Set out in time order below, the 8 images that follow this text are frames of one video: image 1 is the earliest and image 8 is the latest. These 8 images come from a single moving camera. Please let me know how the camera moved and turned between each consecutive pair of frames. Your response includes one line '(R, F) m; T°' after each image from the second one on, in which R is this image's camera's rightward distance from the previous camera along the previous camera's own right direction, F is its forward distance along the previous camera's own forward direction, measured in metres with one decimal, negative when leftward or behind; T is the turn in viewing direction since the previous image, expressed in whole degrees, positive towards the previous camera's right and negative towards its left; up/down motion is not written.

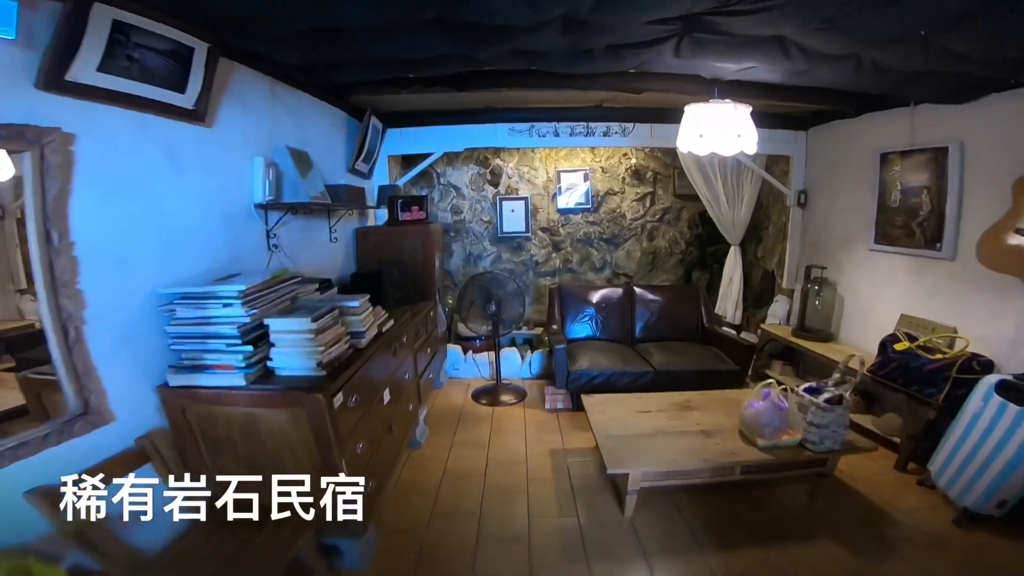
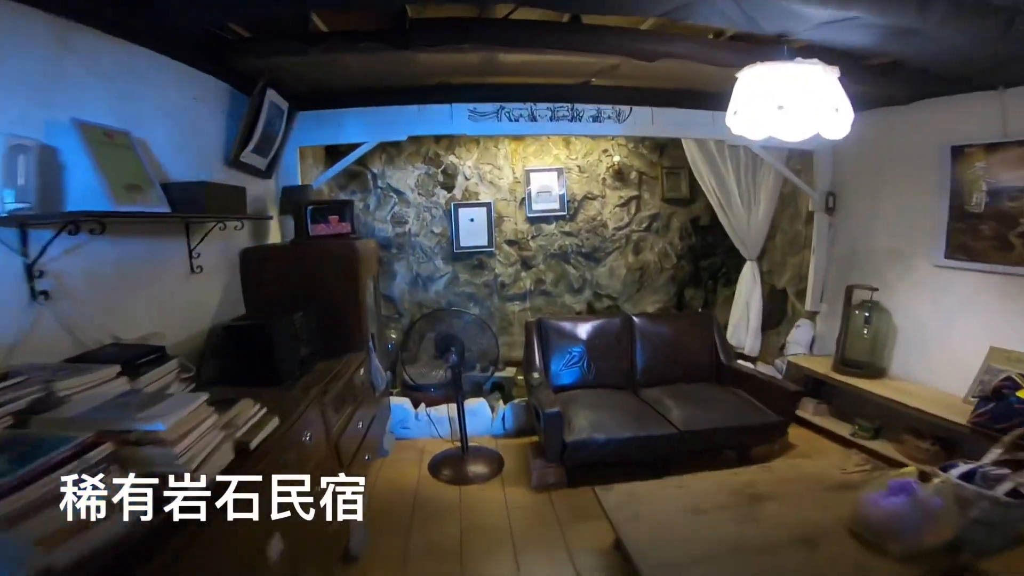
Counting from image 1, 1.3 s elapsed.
(-0.1, +1.0) m; +7°
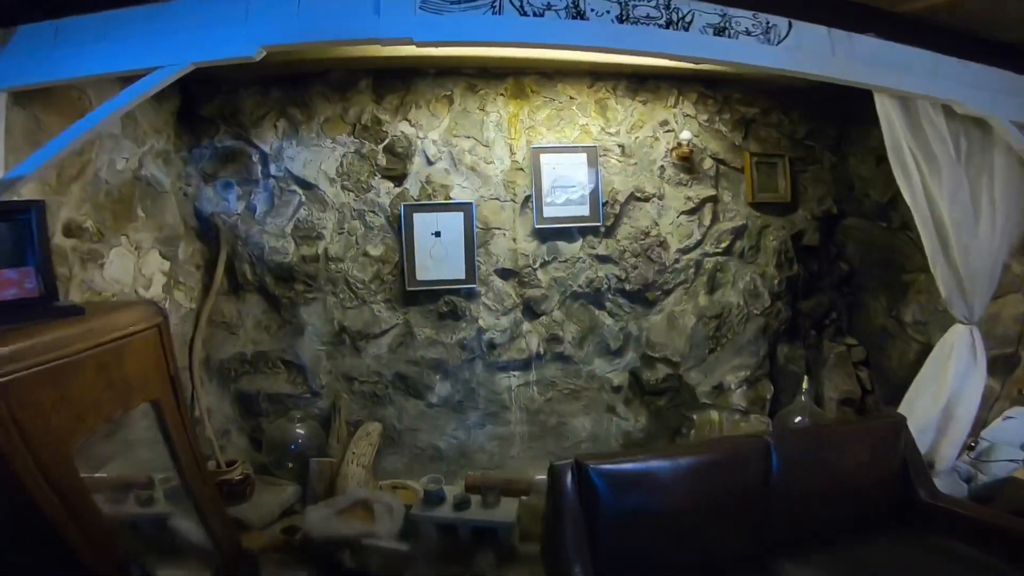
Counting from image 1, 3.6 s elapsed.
(-0.2, +1.6) m; +5°
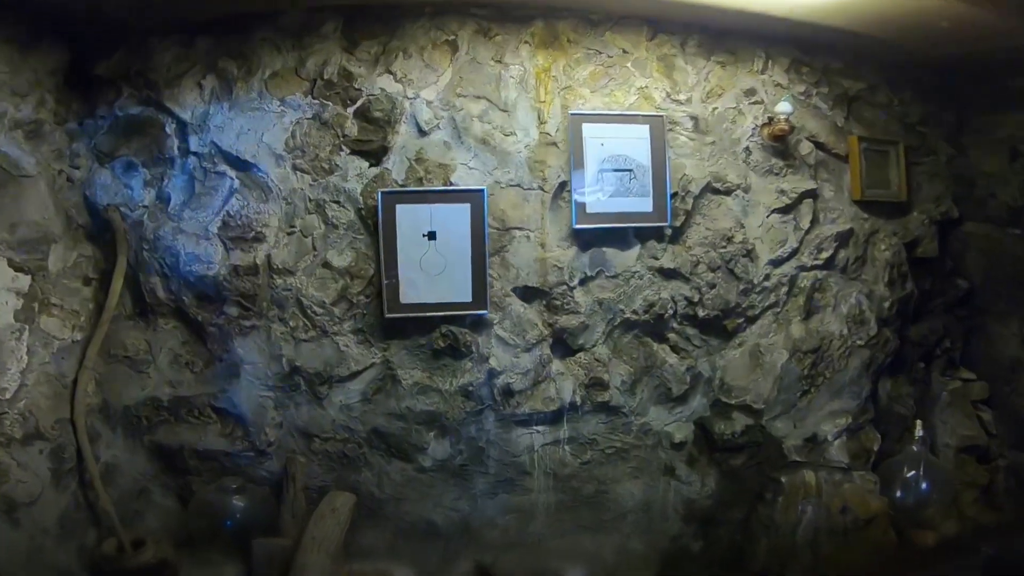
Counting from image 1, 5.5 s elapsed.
(-0.2, +0.7) m; +3°
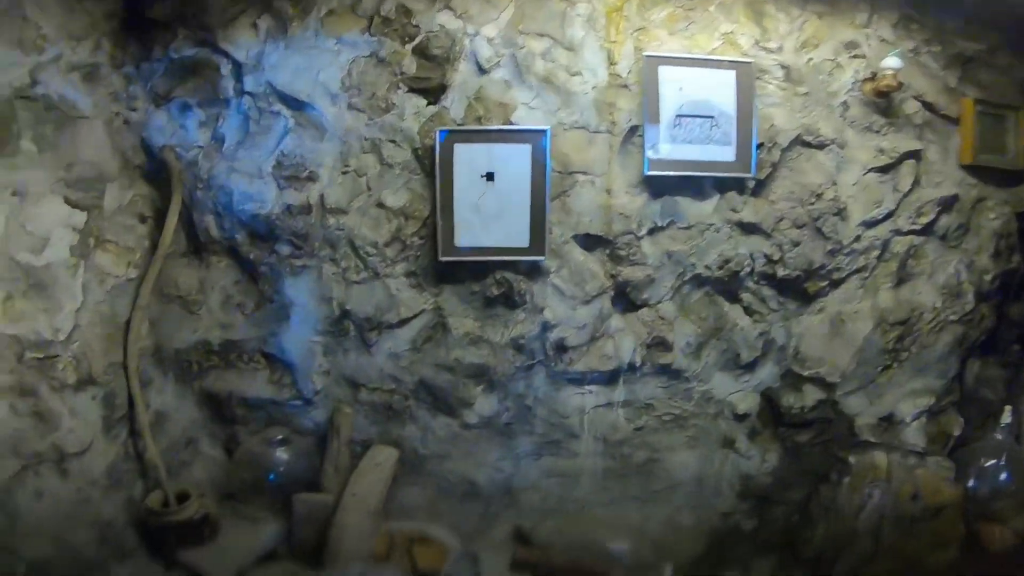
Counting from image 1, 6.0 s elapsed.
(-0.1, +0.1) m; -4°
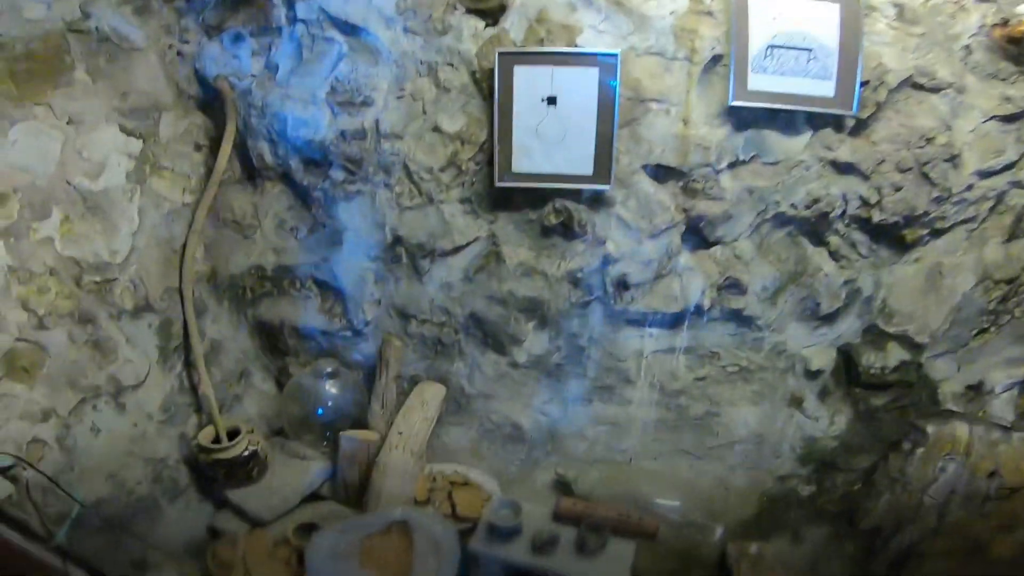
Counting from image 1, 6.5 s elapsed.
(-0.1, +0.1) m; -4°
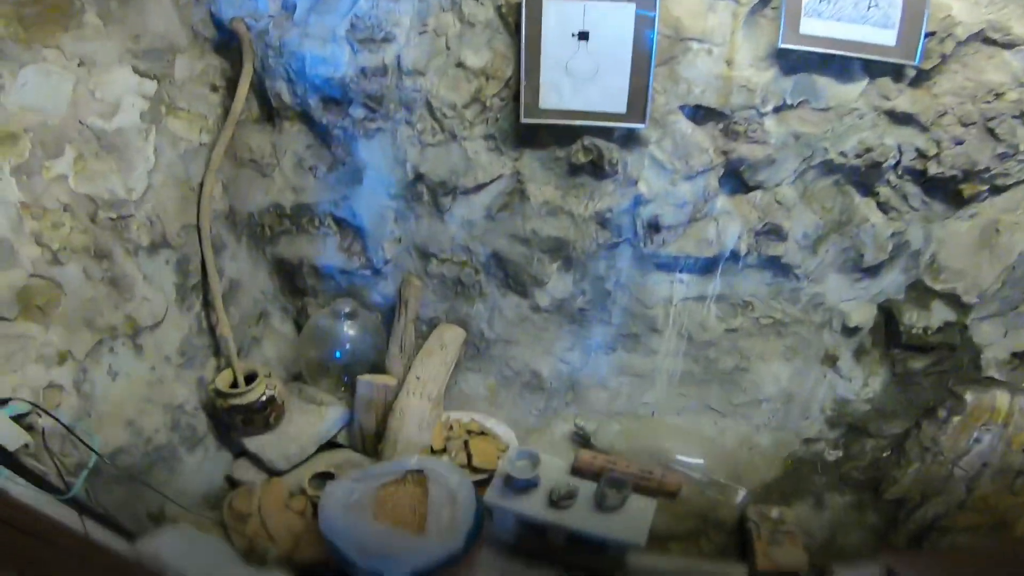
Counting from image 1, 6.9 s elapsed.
(0.0, +0.1) m; -1°
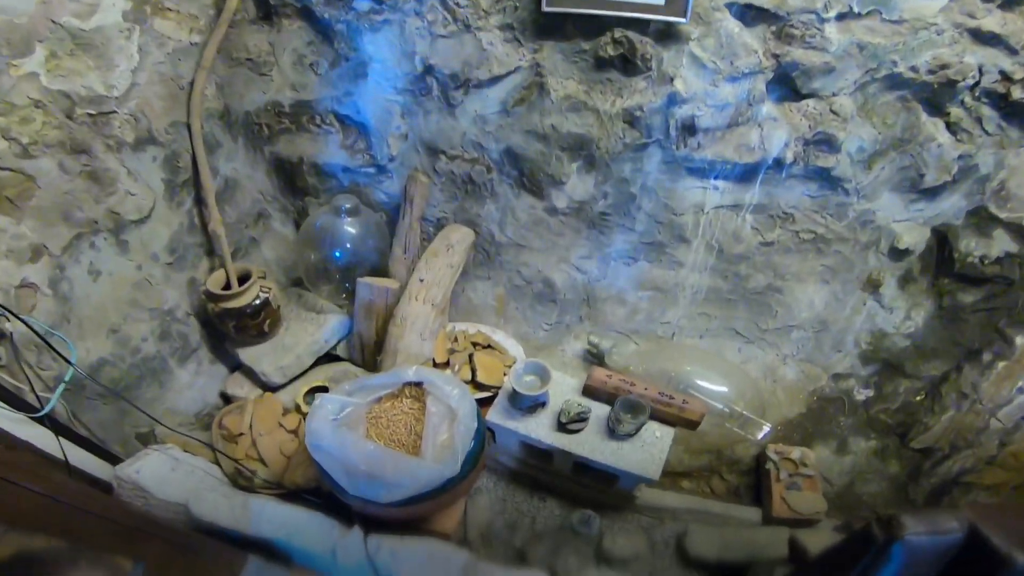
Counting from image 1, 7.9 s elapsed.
(0.0, +0.1) m; -2°
